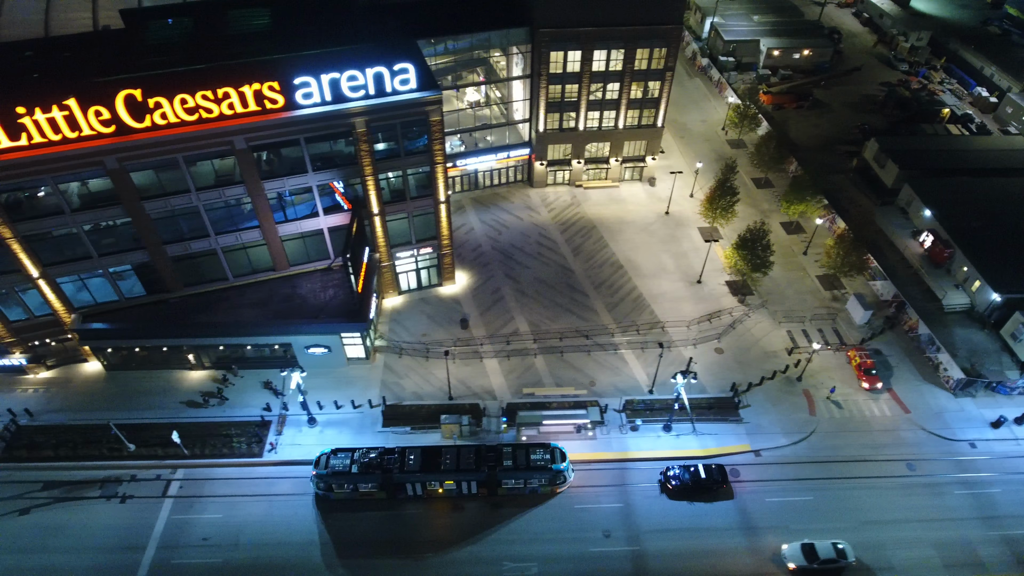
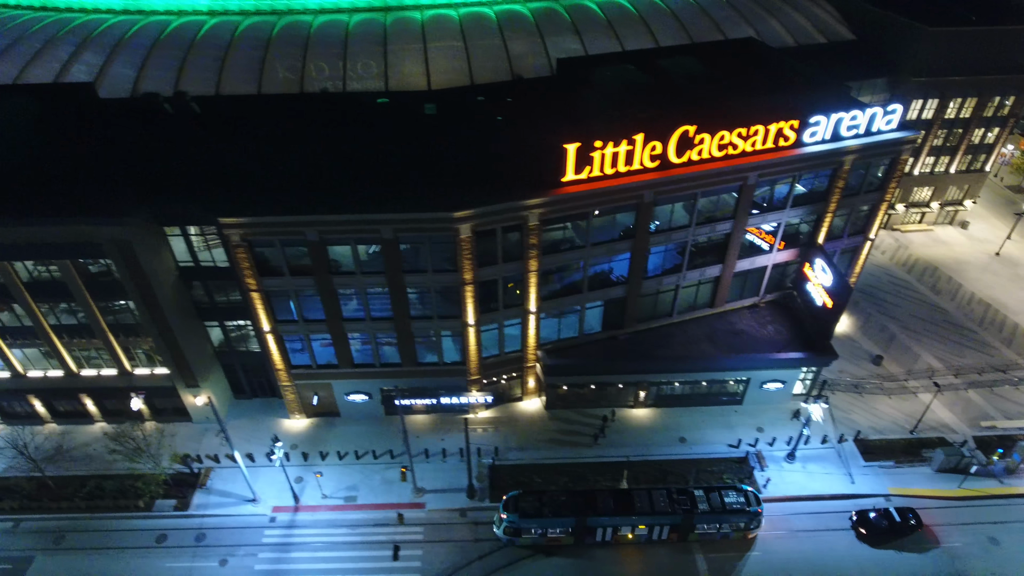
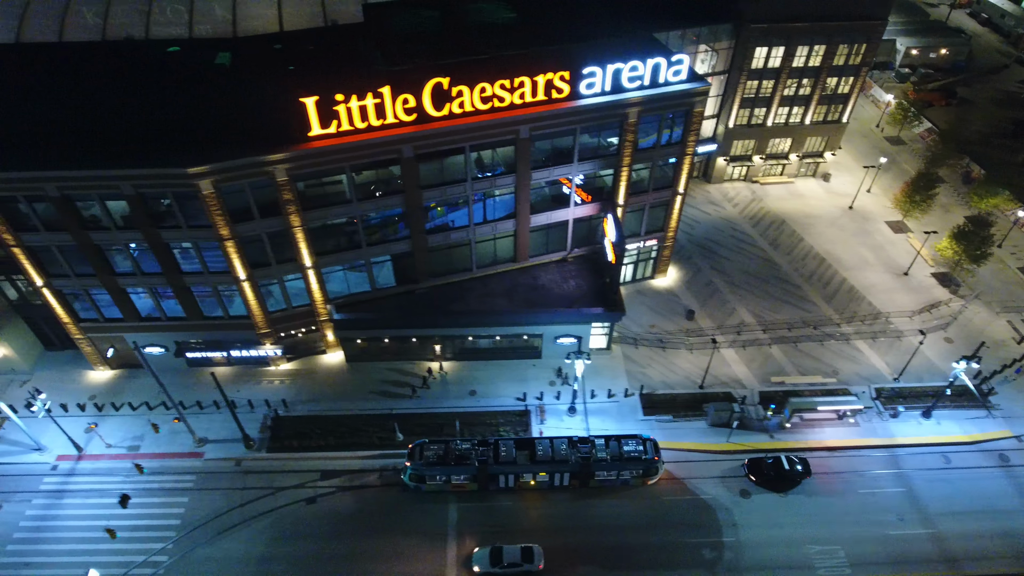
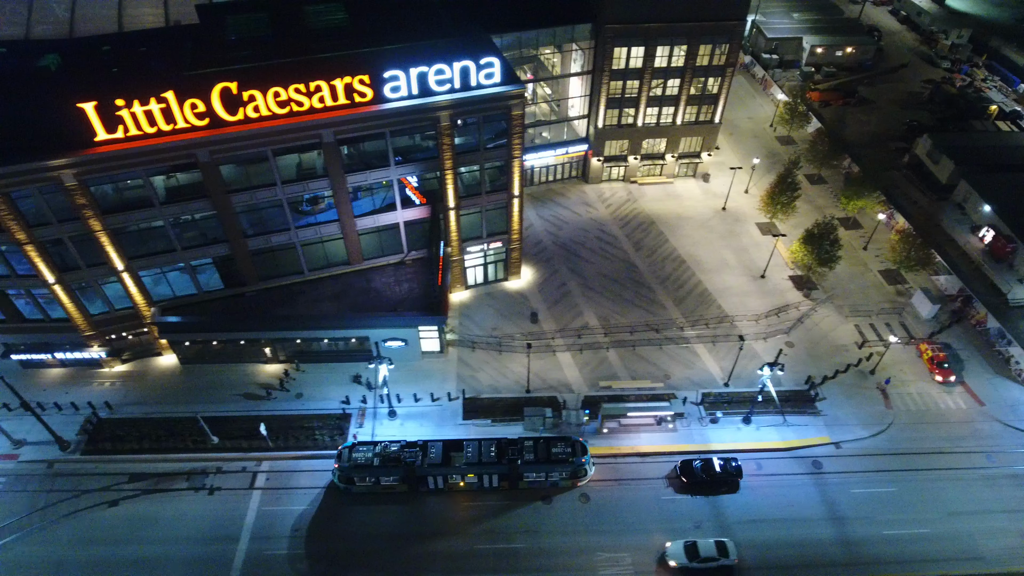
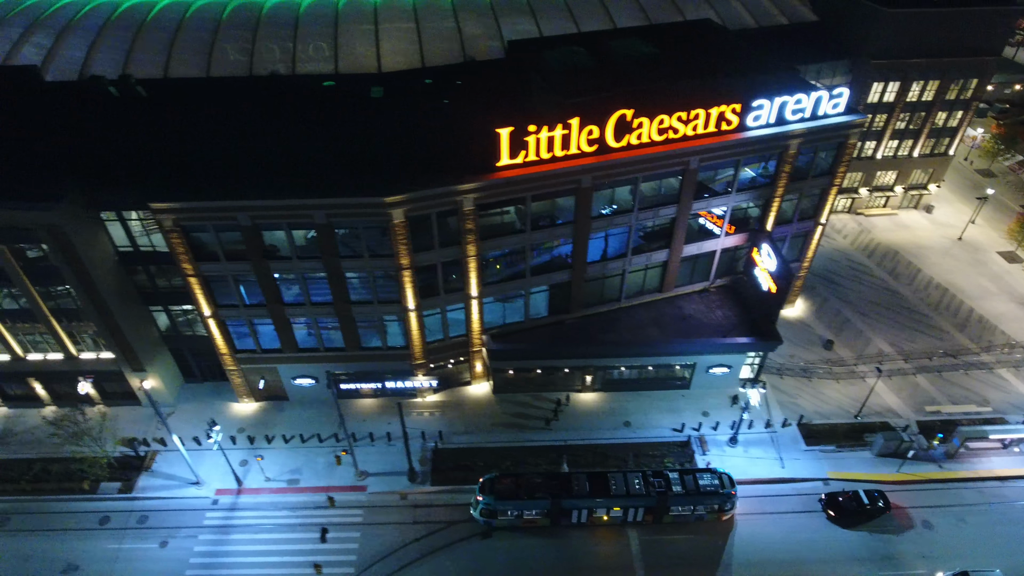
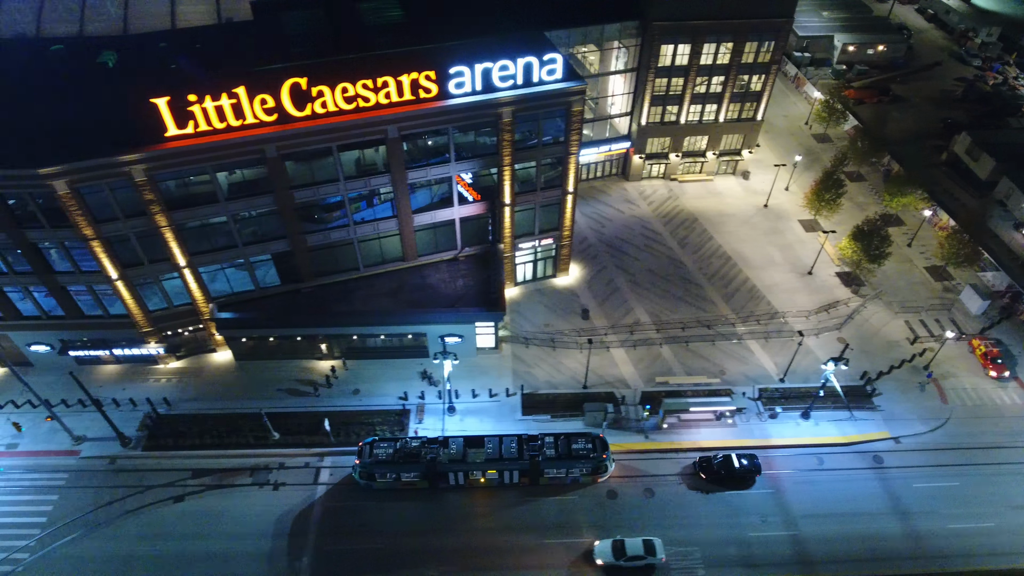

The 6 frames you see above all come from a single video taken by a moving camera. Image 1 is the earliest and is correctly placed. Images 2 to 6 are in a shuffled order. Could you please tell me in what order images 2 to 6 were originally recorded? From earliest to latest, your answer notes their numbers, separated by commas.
4, 6, 3, 5, 2
